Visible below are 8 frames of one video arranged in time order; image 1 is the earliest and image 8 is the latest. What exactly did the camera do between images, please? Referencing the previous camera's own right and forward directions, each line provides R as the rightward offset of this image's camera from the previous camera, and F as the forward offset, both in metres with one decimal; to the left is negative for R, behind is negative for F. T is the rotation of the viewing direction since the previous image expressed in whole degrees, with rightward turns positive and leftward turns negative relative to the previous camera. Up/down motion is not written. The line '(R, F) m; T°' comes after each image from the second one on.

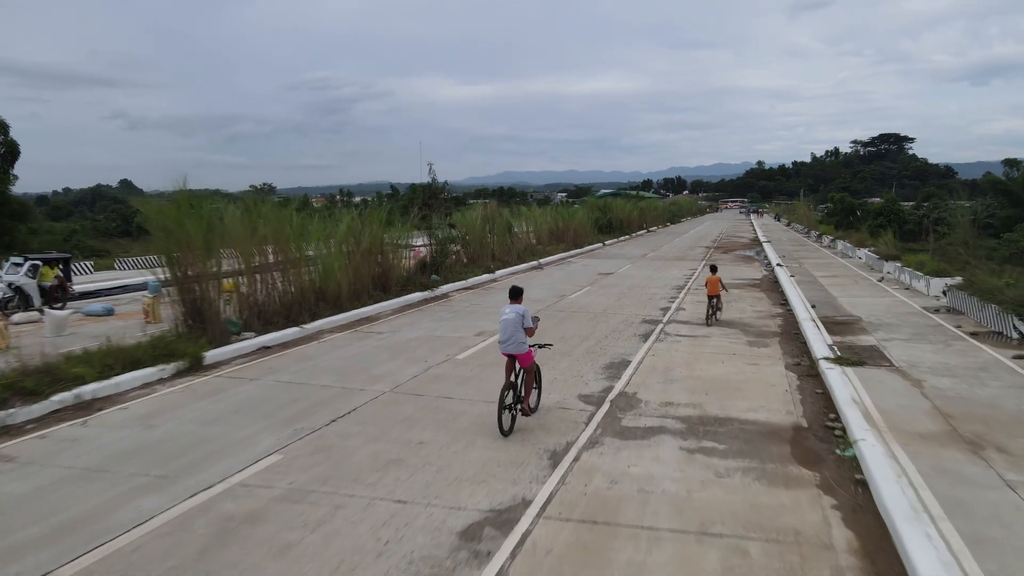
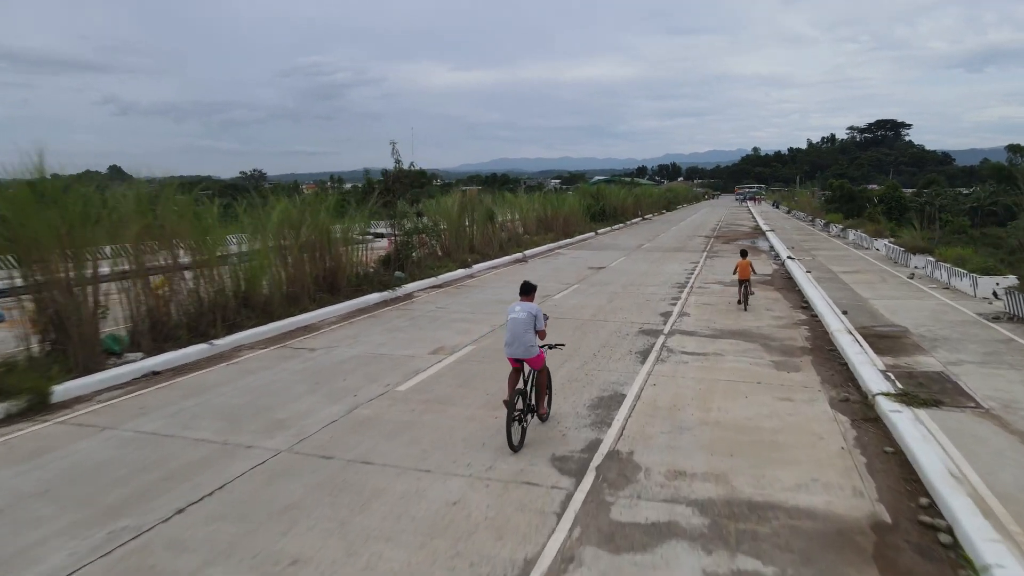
(+0.4, +2.6) m; 0°
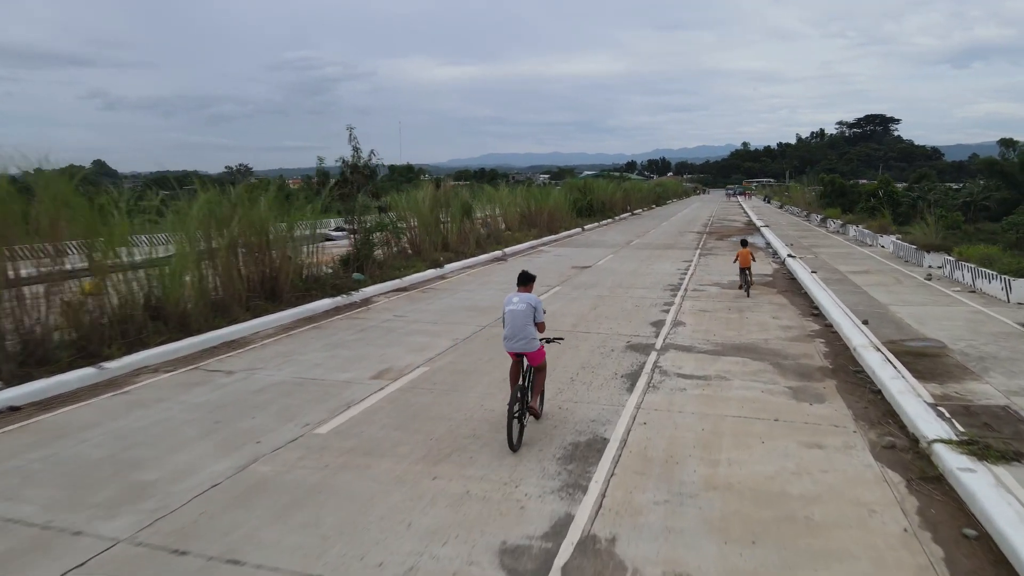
(+0.3, +1.8) m; +1°
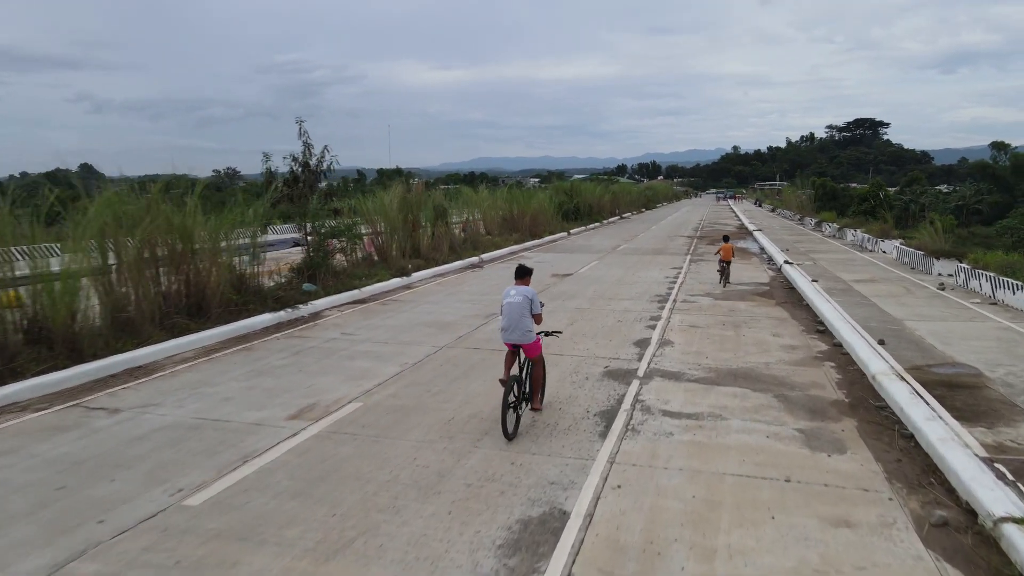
(+0.4, +1.5) m; +1°
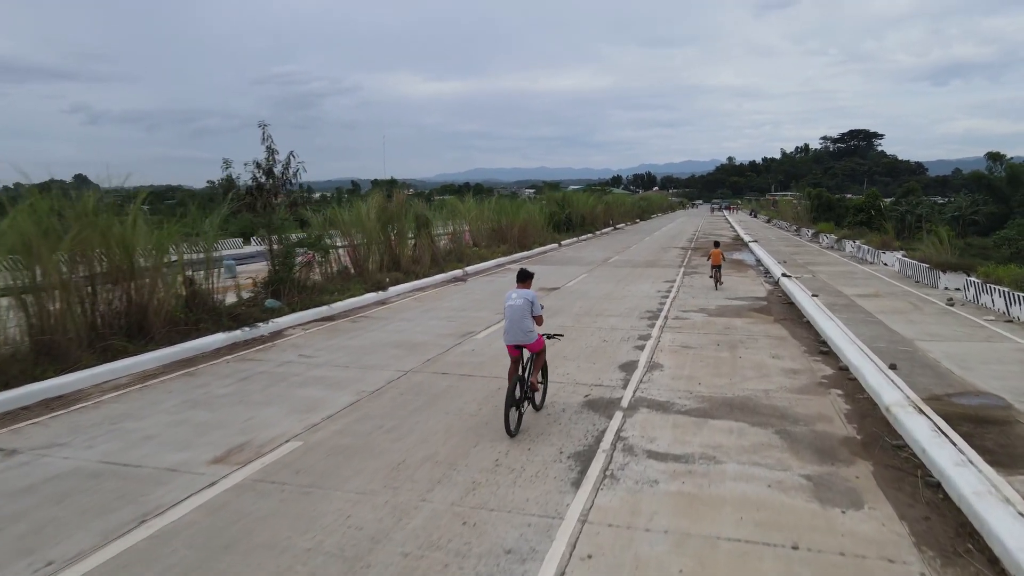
(+0.3, +0.9) m; 0°
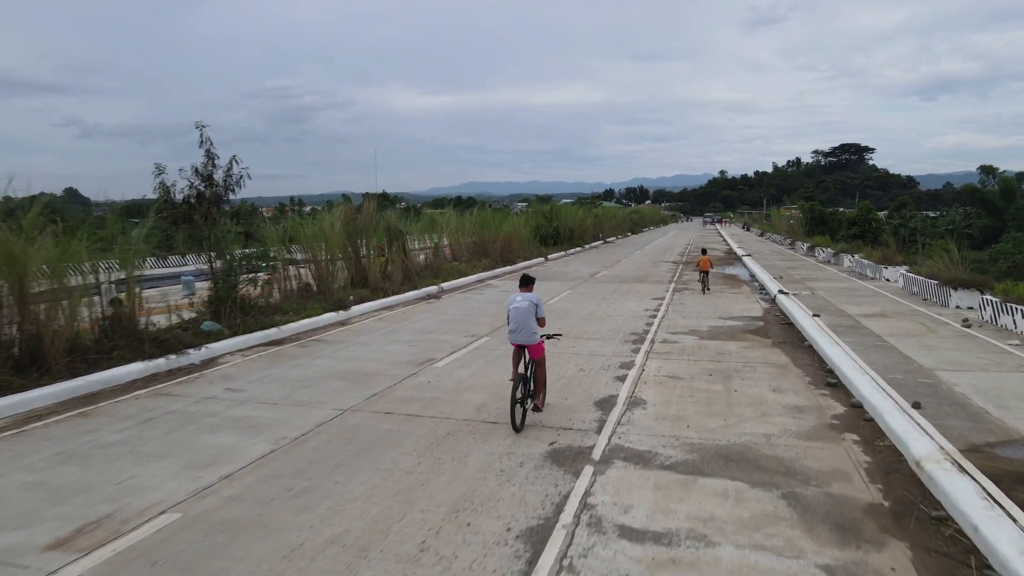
(+0.4, +1.3) m; +1°
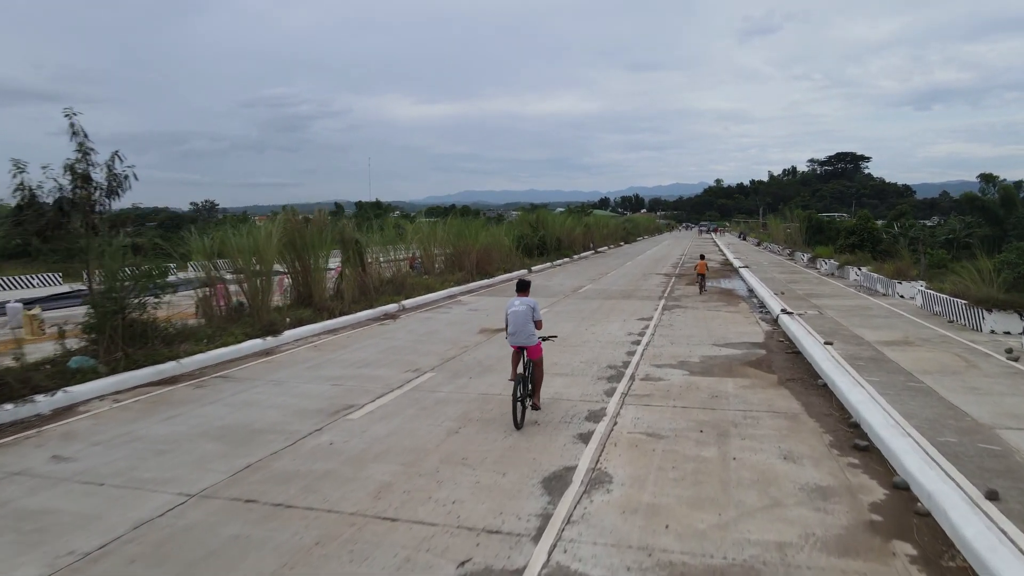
(+0.6, +2.1) m; 0°
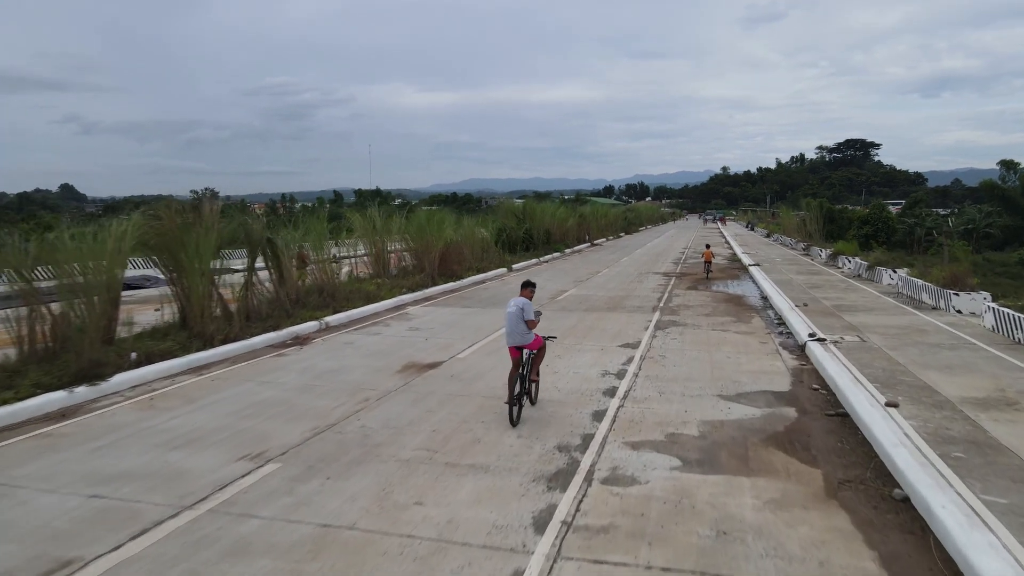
(+1.0, +3.7) m; 0°
